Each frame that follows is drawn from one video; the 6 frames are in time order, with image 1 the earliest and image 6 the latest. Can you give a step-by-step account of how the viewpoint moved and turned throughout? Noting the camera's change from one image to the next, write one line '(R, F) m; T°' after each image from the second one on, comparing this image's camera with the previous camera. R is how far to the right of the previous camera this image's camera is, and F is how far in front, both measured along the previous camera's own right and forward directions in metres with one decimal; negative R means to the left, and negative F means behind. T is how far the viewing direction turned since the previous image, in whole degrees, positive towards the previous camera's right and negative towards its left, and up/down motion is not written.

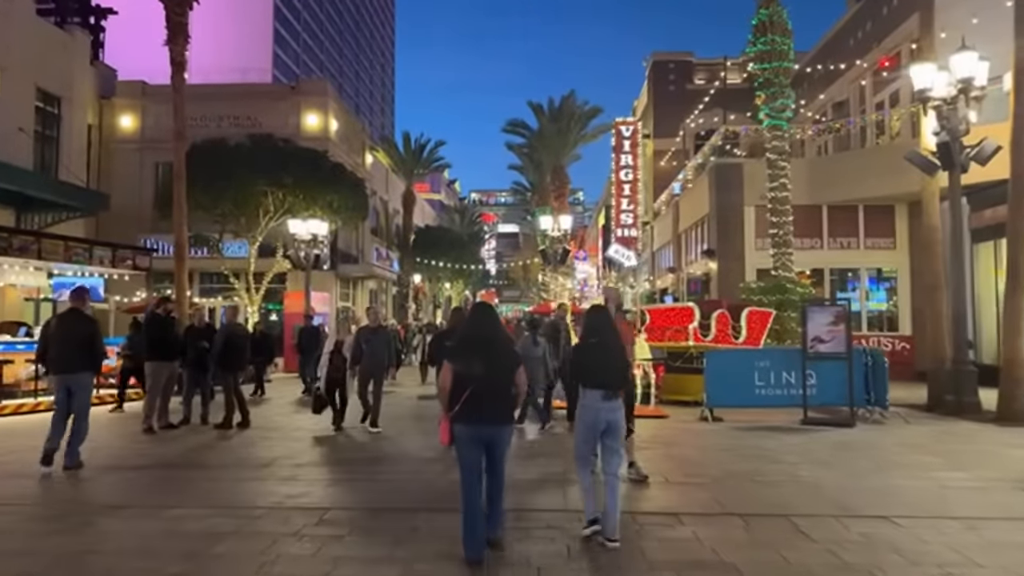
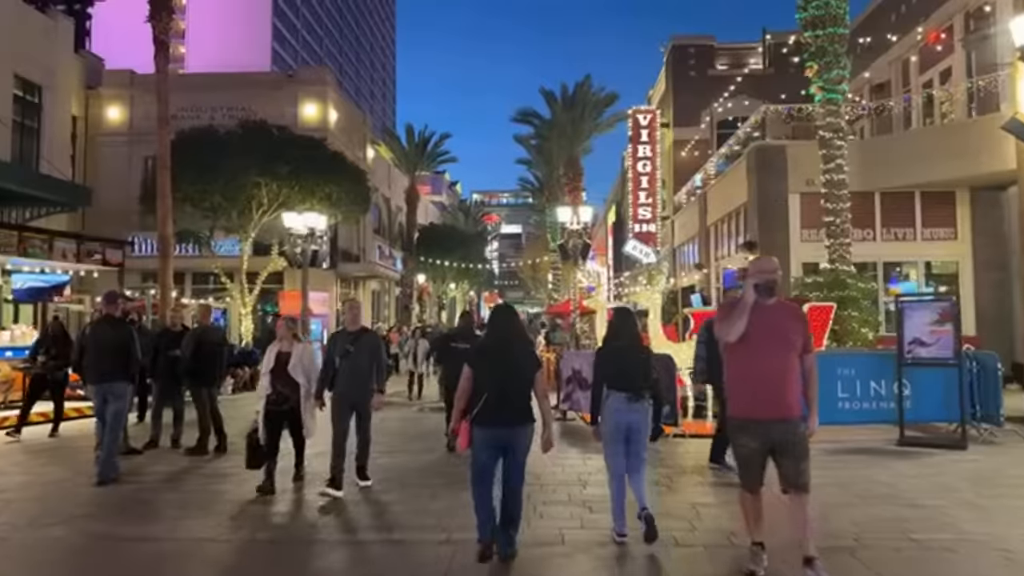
(-0.6, +2.5) m; 0°
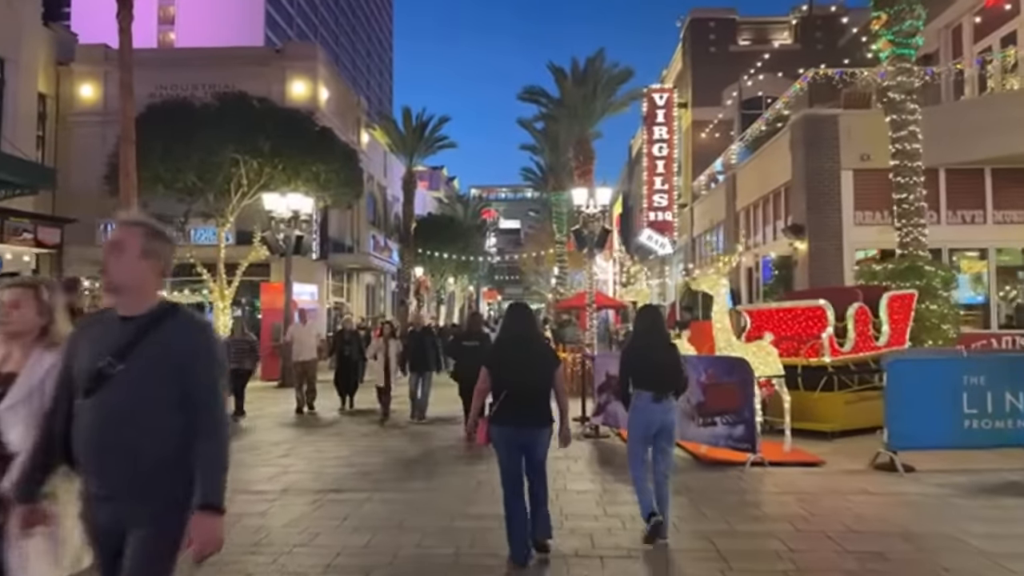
(-0.4, +2.9) m; 0°
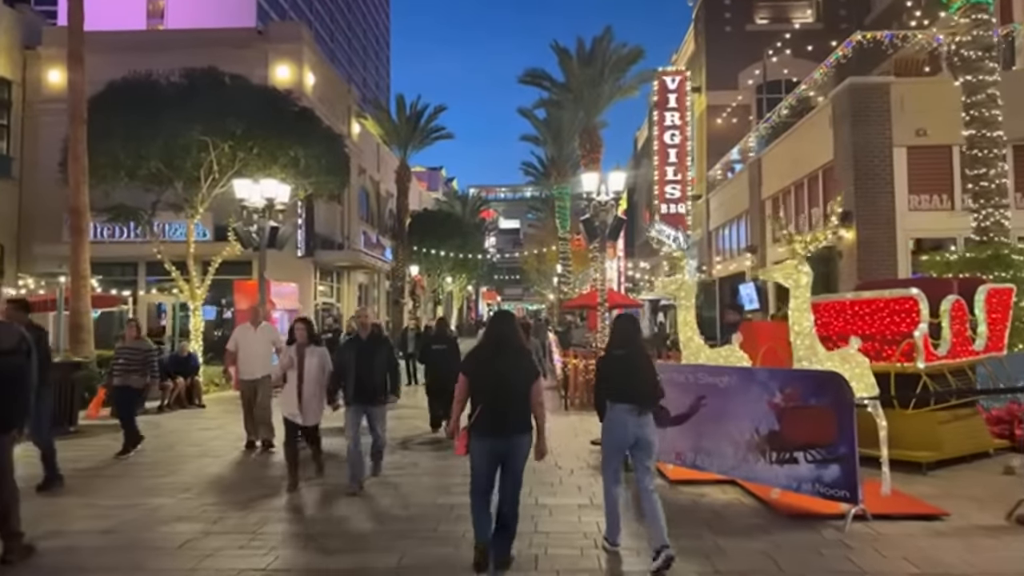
(-0.1, +2.6) m; 0°
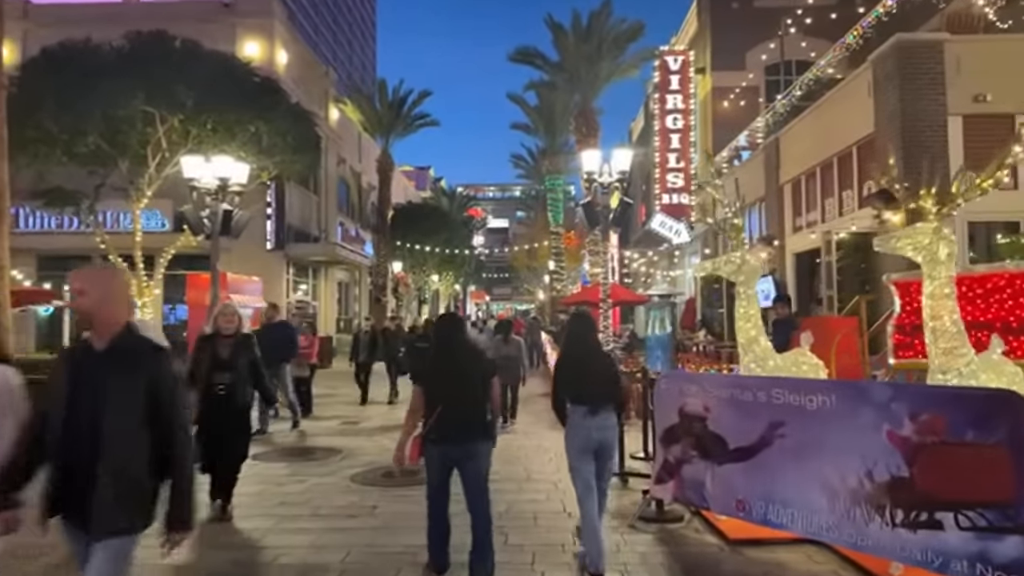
(0.0, +2.6) m; +1°
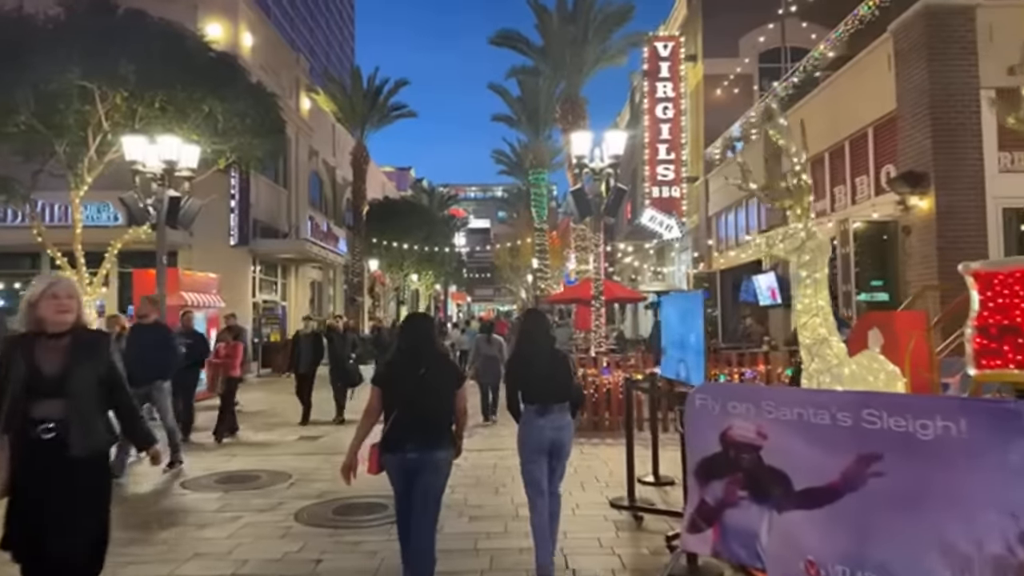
(0.0, +1.8) m; +2°
